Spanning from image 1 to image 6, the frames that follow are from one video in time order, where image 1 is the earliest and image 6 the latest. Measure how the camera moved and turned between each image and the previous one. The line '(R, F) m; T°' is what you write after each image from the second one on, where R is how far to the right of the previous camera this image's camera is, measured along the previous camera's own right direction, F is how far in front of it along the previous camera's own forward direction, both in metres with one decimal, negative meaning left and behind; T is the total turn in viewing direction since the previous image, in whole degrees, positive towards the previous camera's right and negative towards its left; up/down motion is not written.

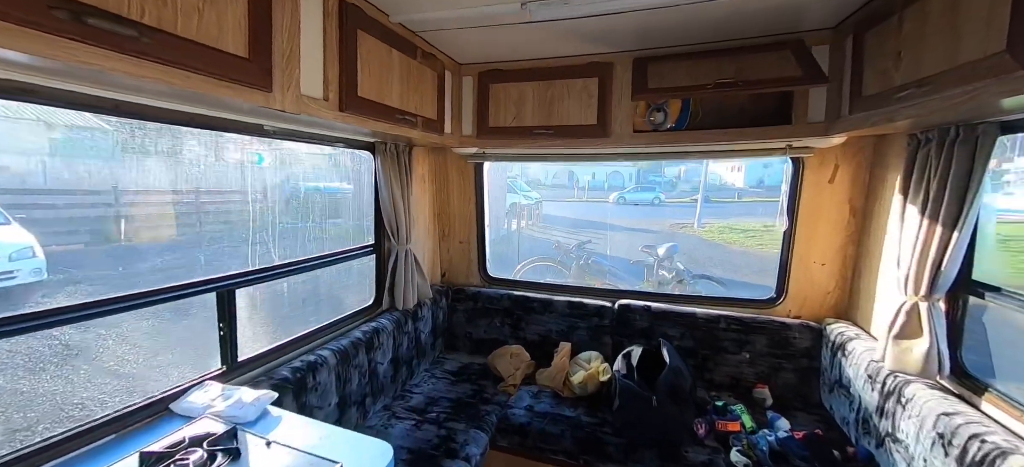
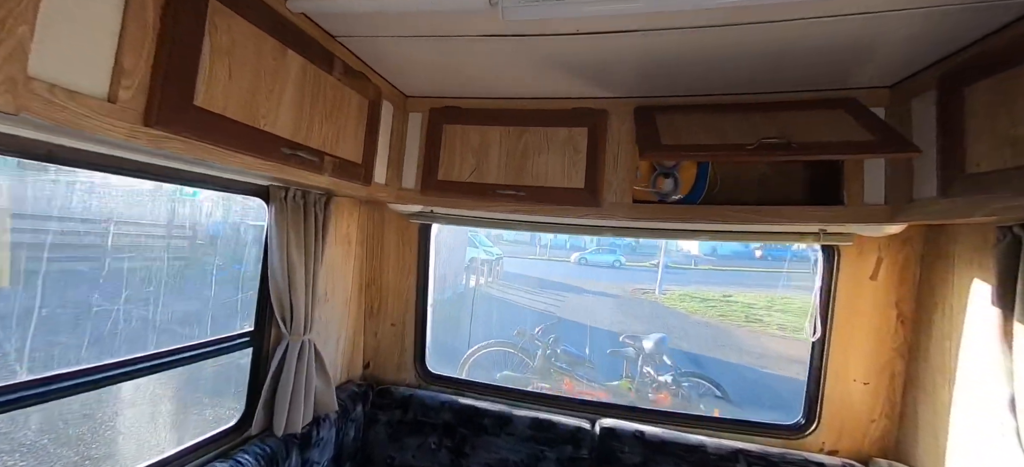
(0.0, +0.6) m; +5°
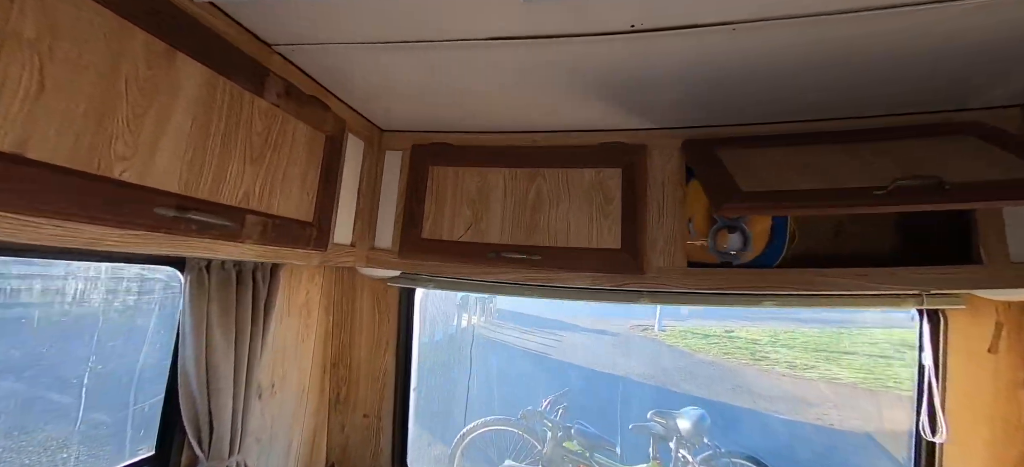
(0.0, +0.4) m; +1°
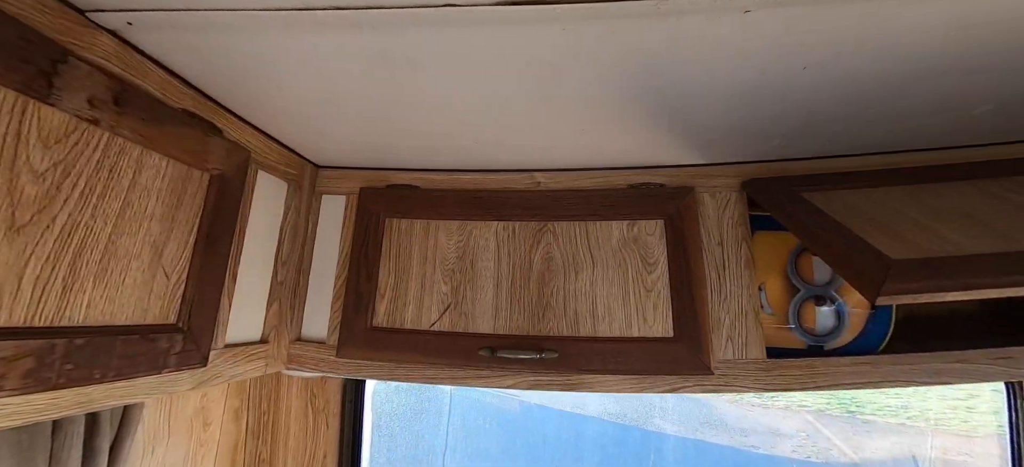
(-0.1, +0.4) m; +6°
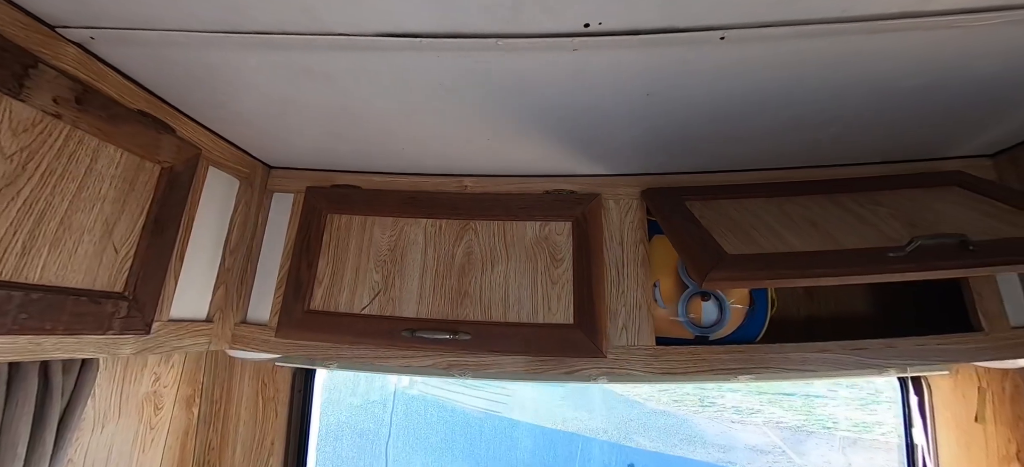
(+0.1, -0.1) m; +2°
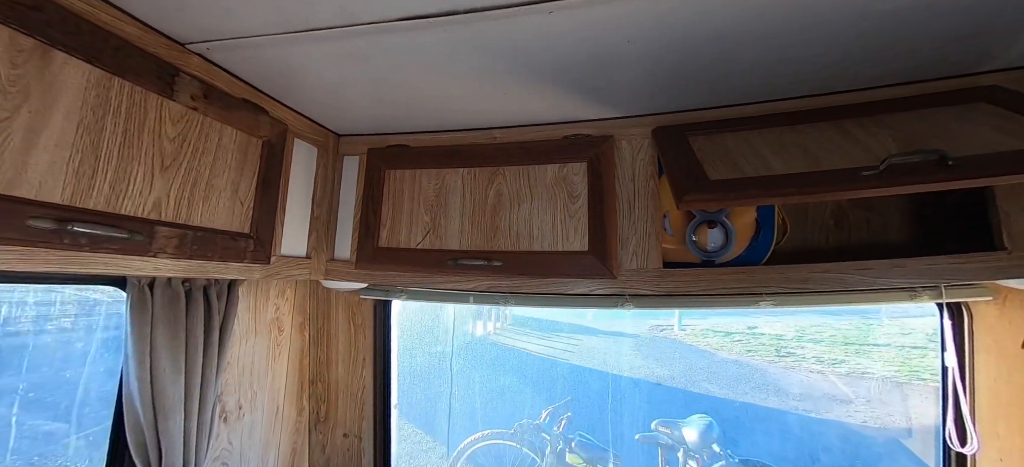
(+0.1, -0.2) m; -10°
